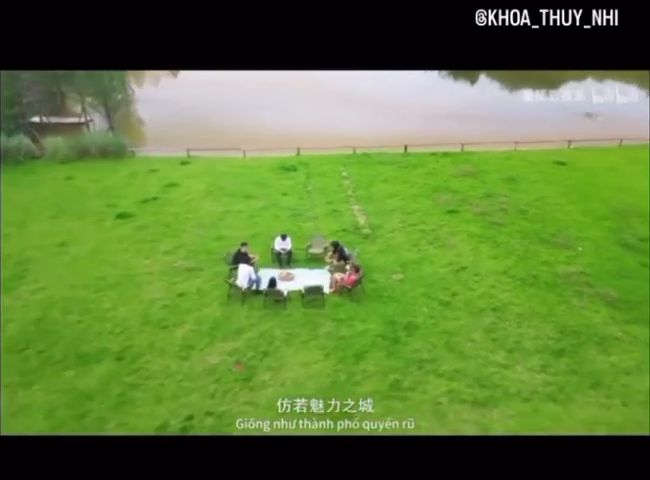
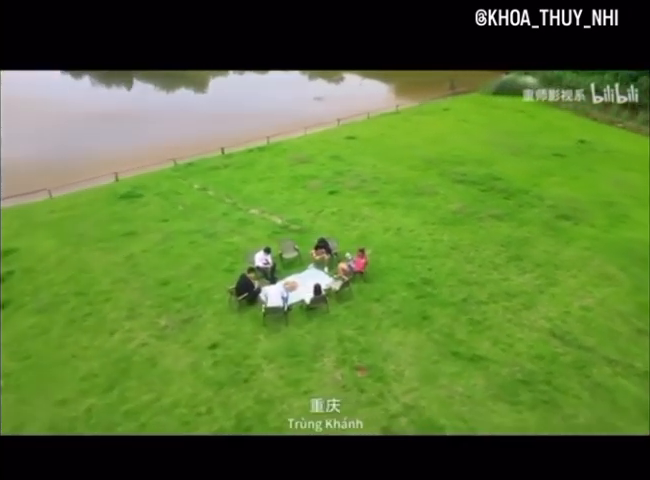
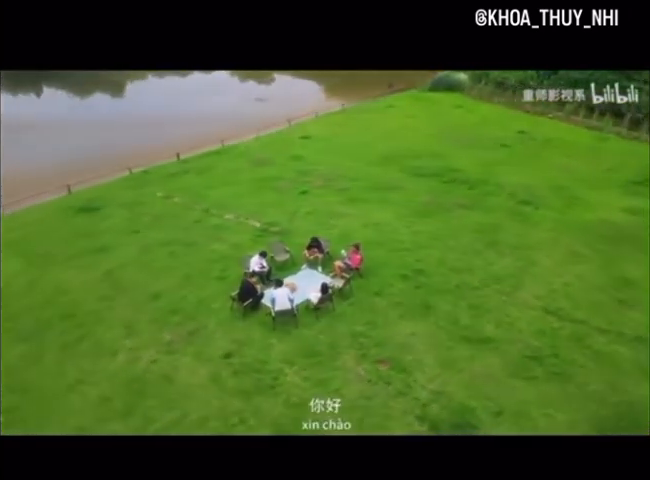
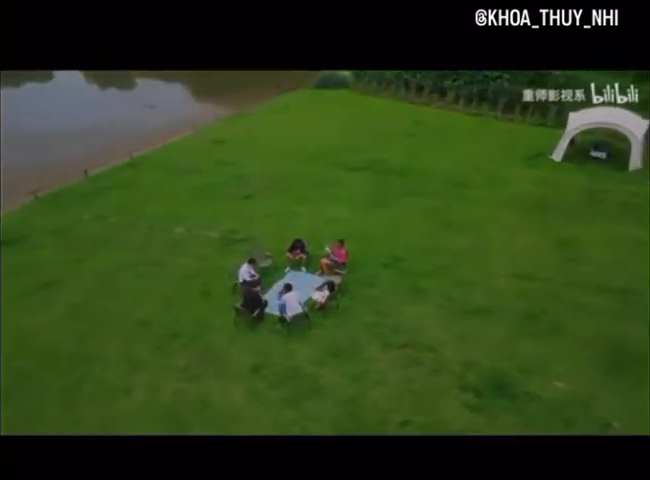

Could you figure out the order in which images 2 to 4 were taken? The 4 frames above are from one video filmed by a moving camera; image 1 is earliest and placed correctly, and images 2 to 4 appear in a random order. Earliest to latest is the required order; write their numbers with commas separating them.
2, 3, 4
